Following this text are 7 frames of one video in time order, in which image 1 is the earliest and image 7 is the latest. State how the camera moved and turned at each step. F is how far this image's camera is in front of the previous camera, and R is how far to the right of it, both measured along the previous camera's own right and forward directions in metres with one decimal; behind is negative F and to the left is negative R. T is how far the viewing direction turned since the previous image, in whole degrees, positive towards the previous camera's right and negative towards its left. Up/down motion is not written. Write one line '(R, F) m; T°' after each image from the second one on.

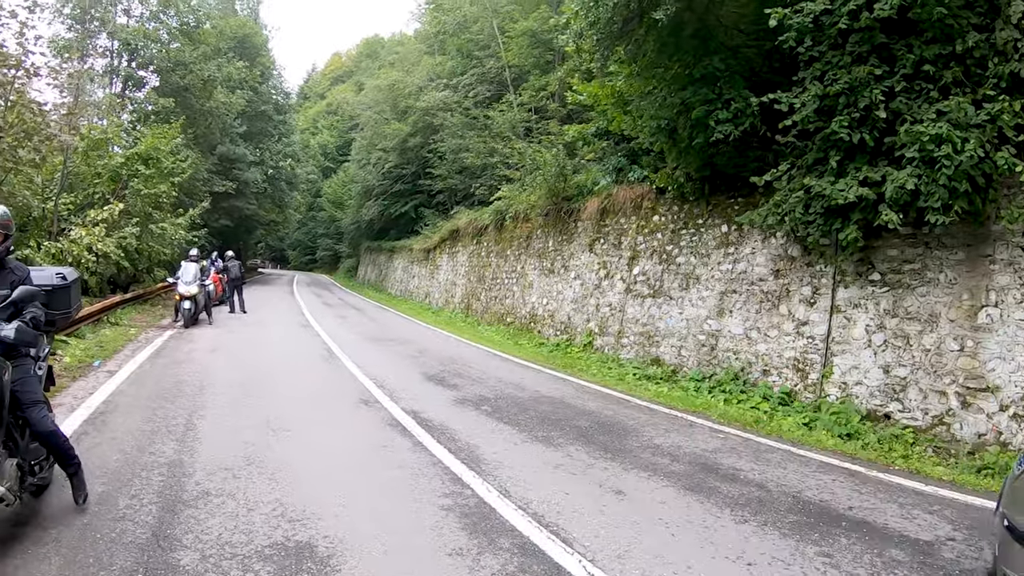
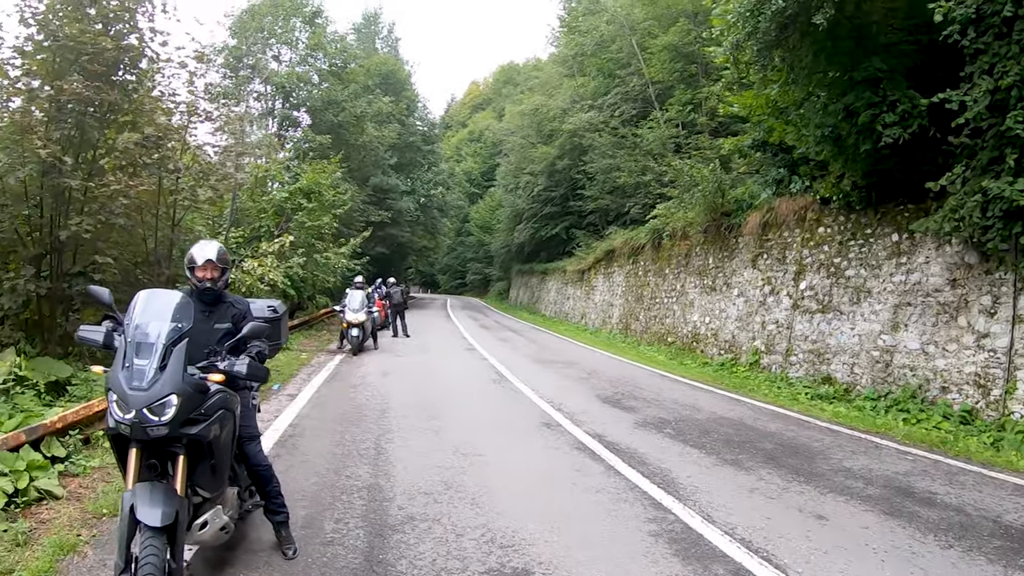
(-0.3, +0.4) m; -8°
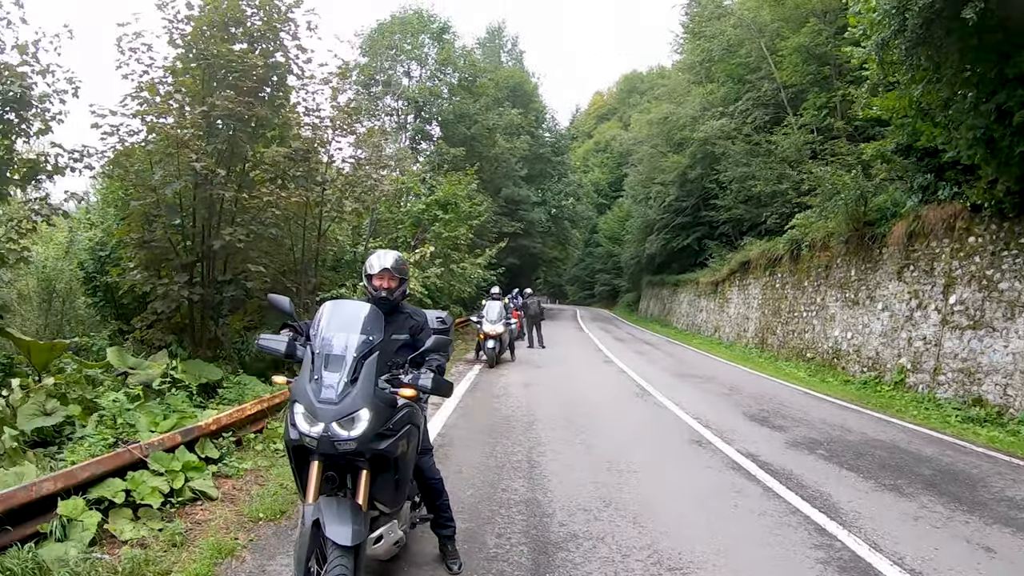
(-0.2, +0.2) m; -7°
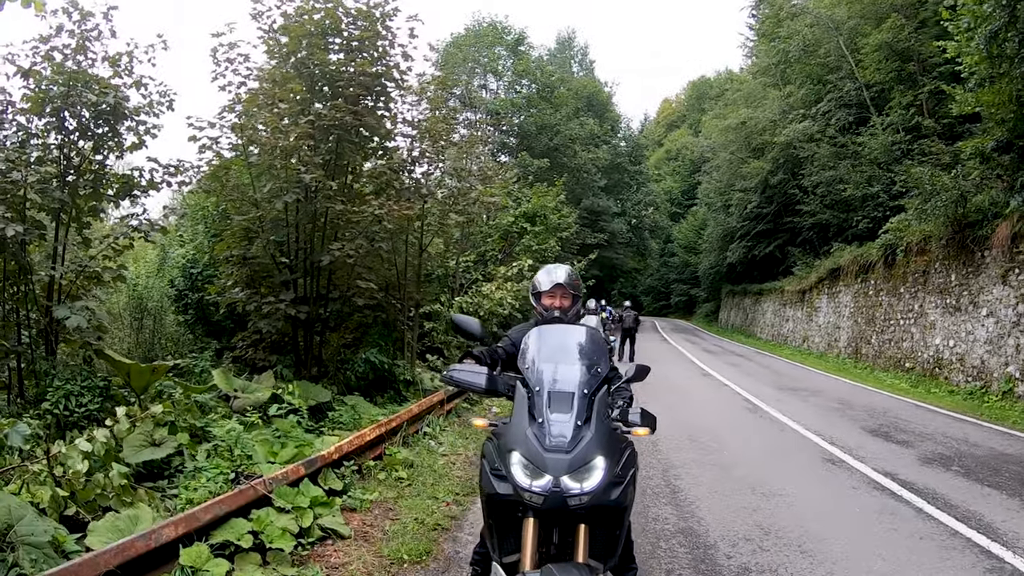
(-0.4, +0.5) m; -4°
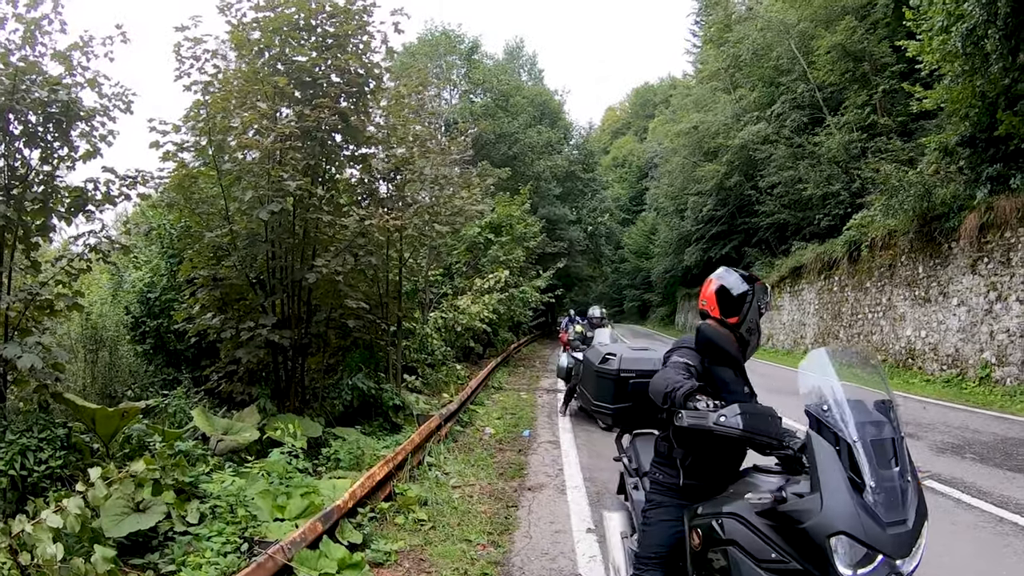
(-0.4, +0.6) m; +3°
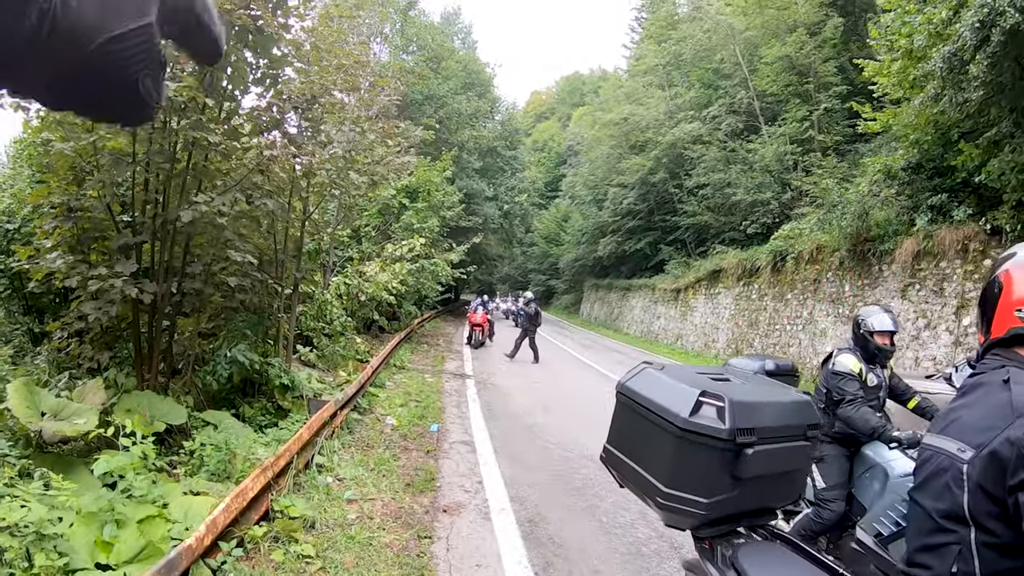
(-0.1, +1.2) m; +6°
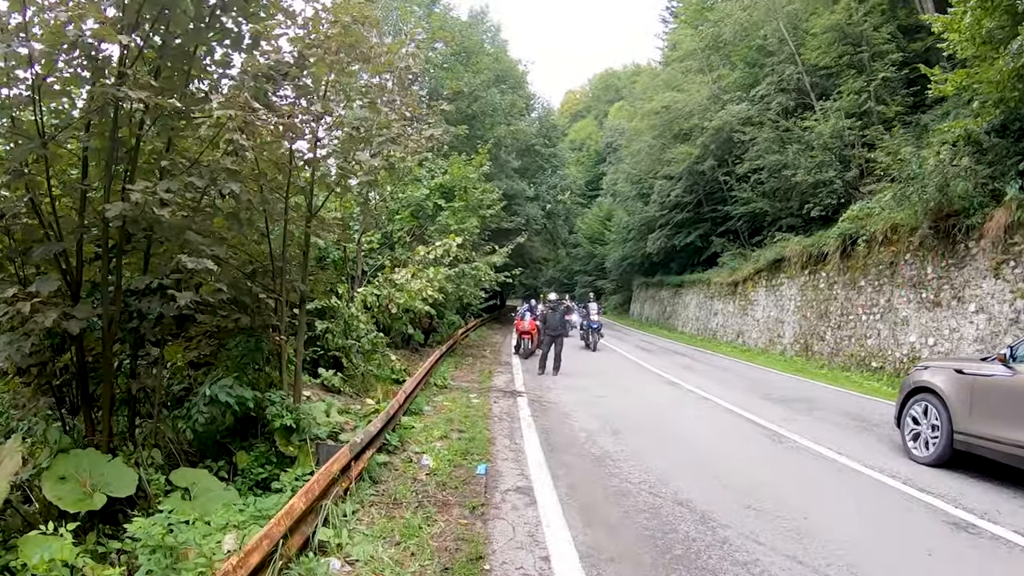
(-0.1, +1.4) m; -3°
